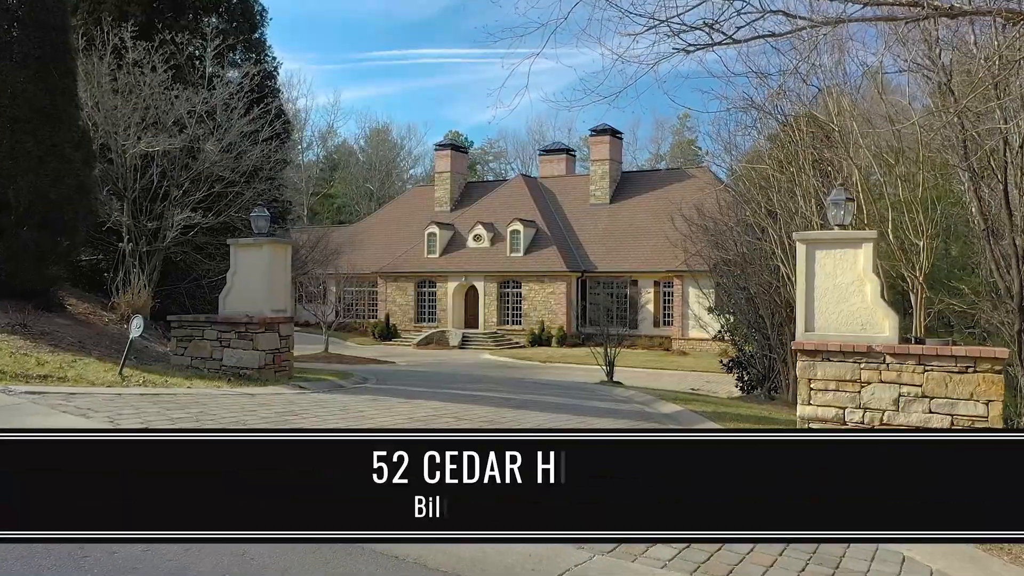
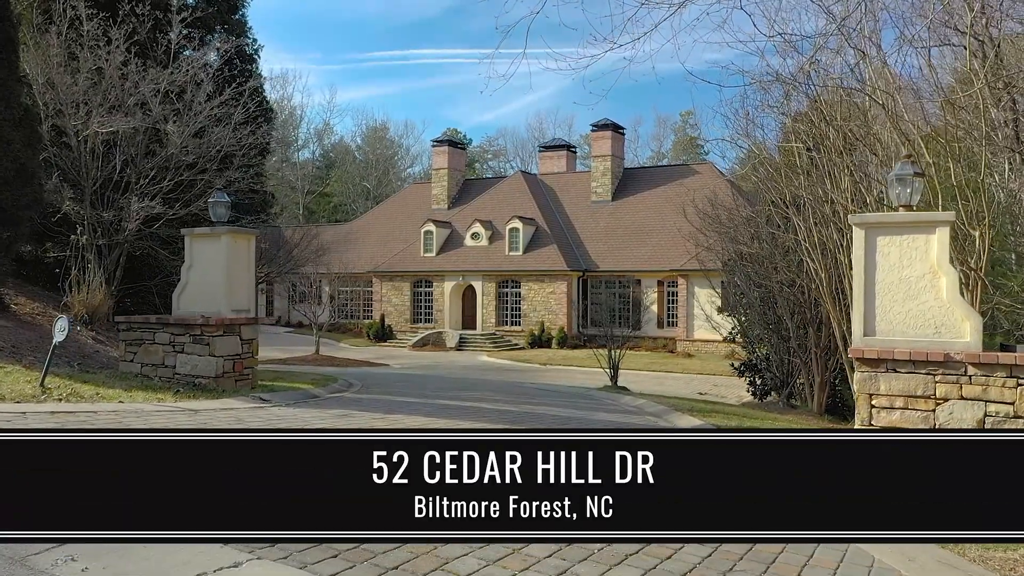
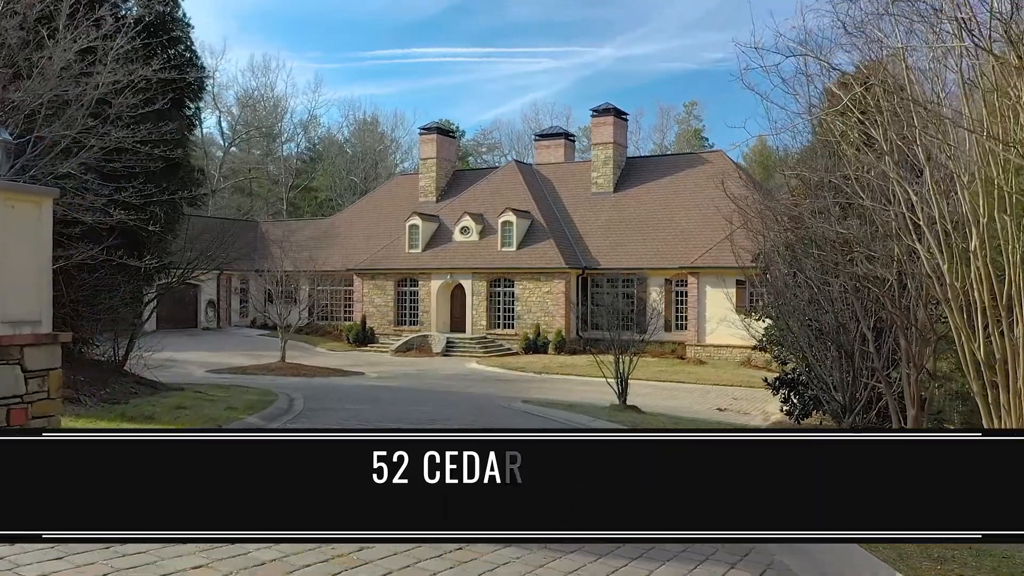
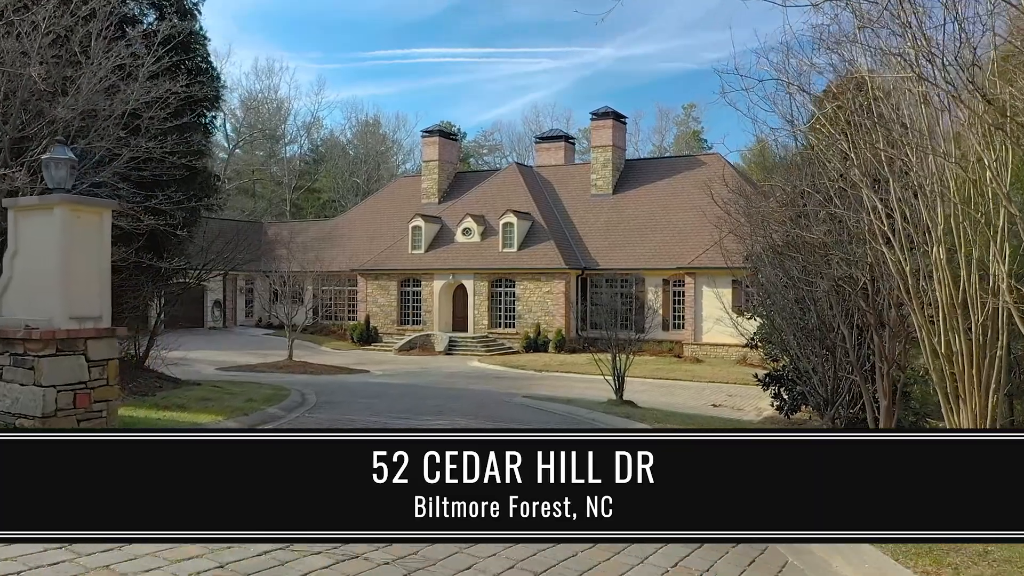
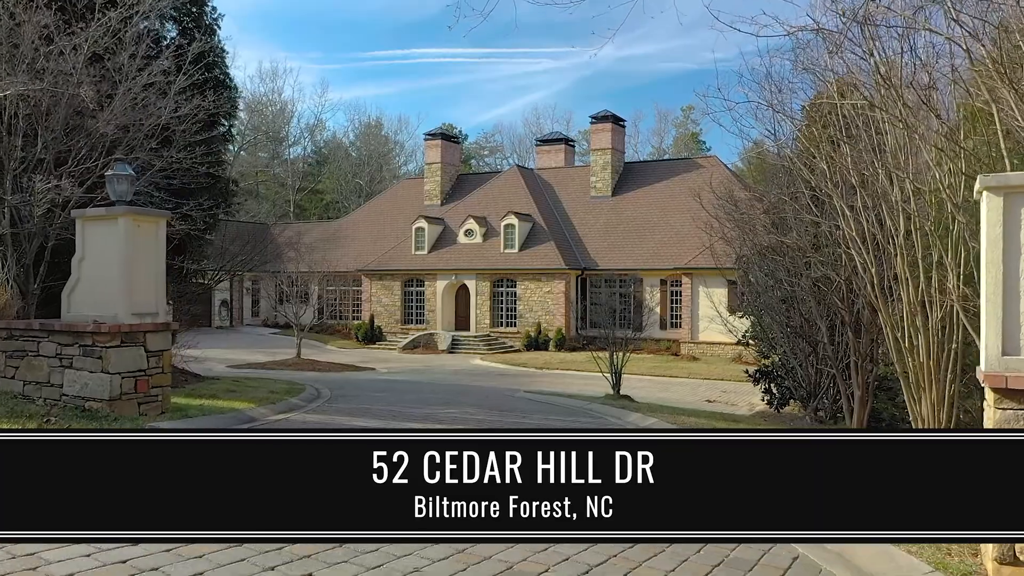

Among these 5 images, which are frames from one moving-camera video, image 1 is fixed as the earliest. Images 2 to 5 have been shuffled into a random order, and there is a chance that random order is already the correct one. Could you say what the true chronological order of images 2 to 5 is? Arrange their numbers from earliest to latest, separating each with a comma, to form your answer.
2, 5, 4, 3
